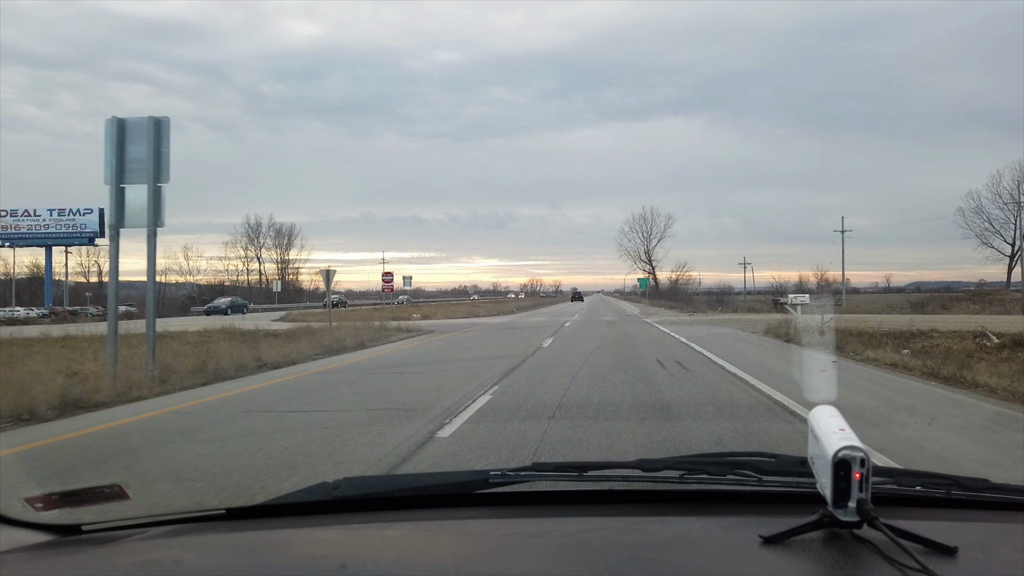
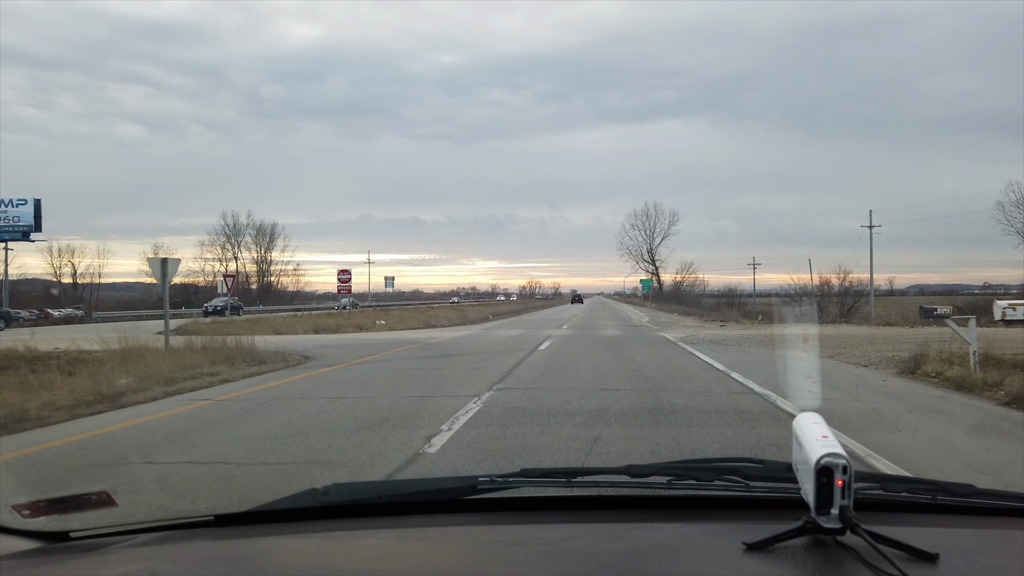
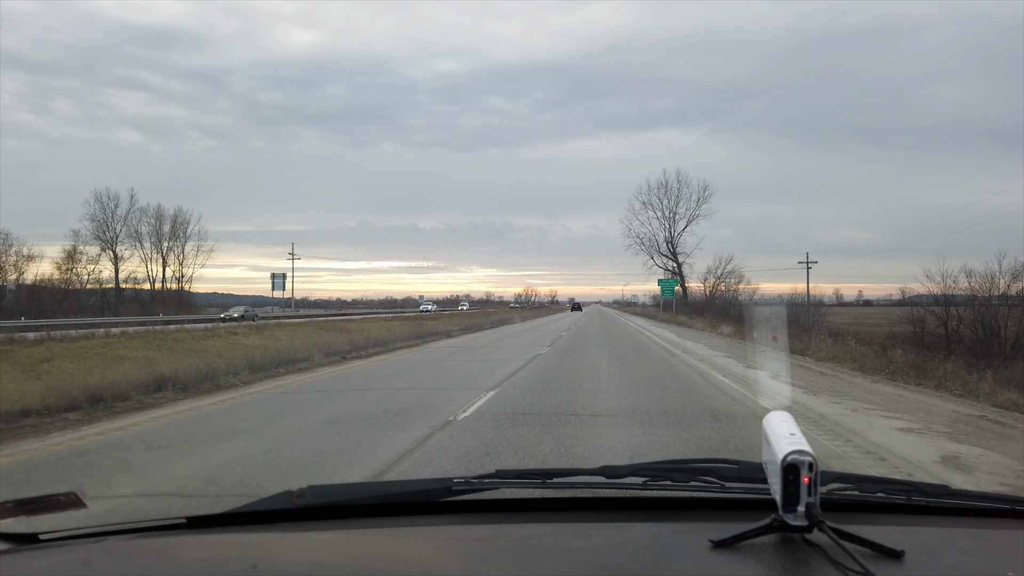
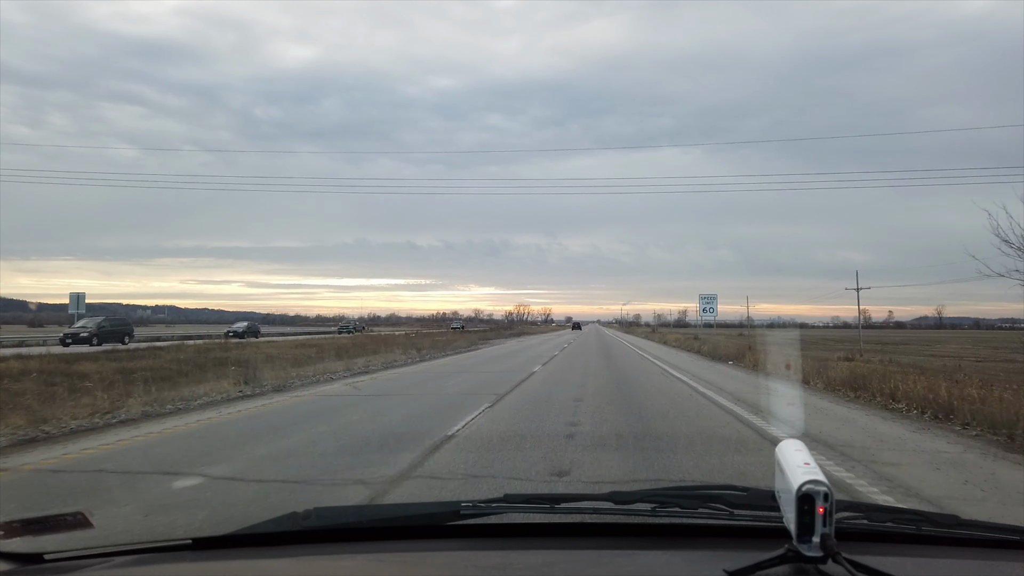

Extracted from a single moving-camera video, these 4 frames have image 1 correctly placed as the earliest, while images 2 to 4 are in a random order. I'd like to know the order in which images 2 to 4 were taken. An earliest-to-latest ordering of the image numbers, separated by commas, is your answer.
2, 3, 4
